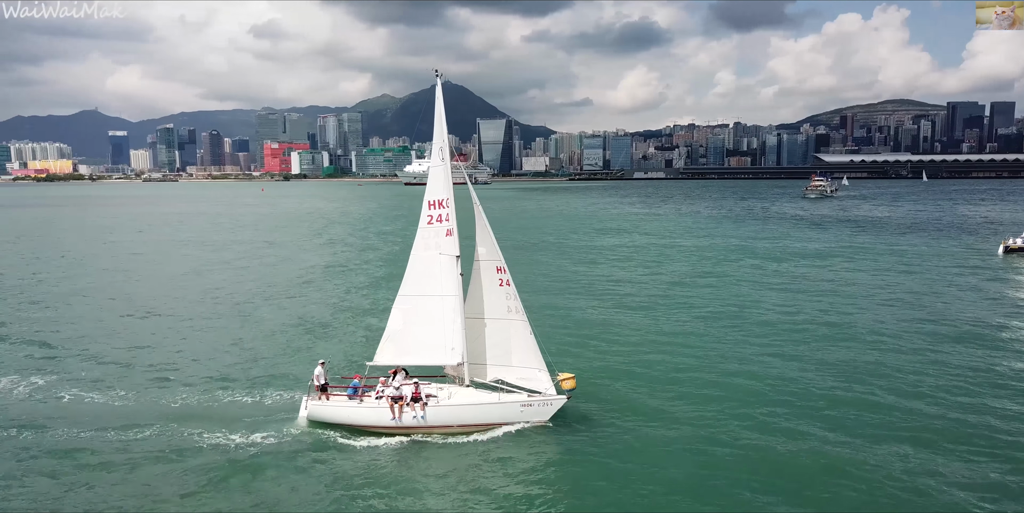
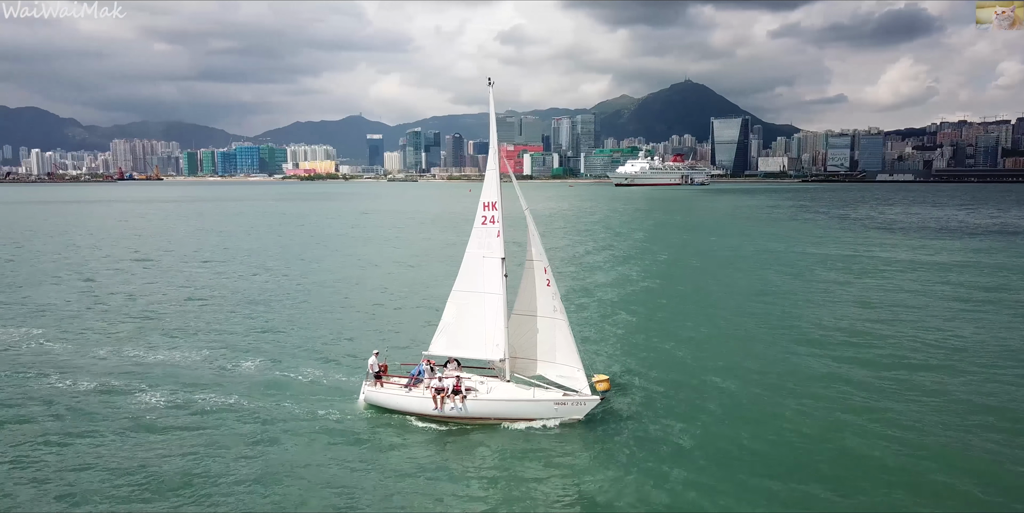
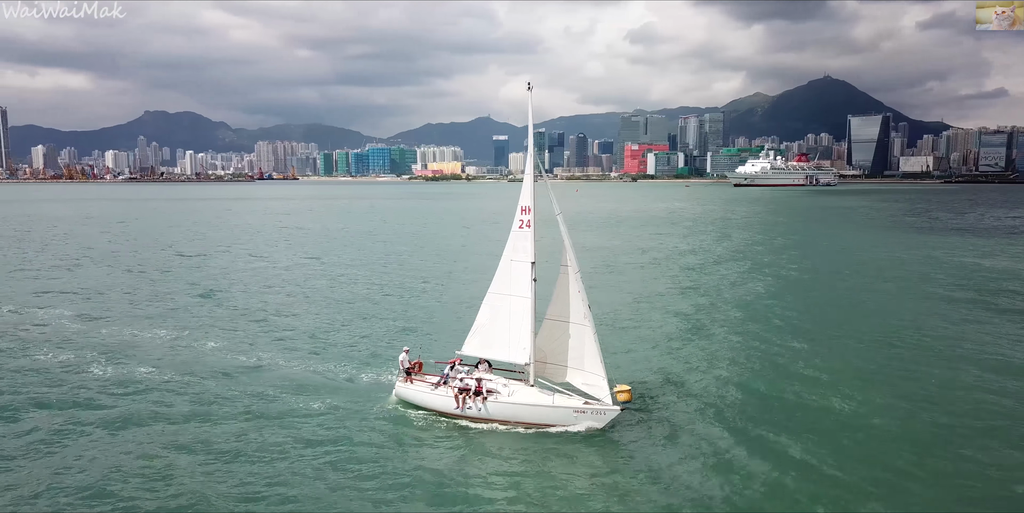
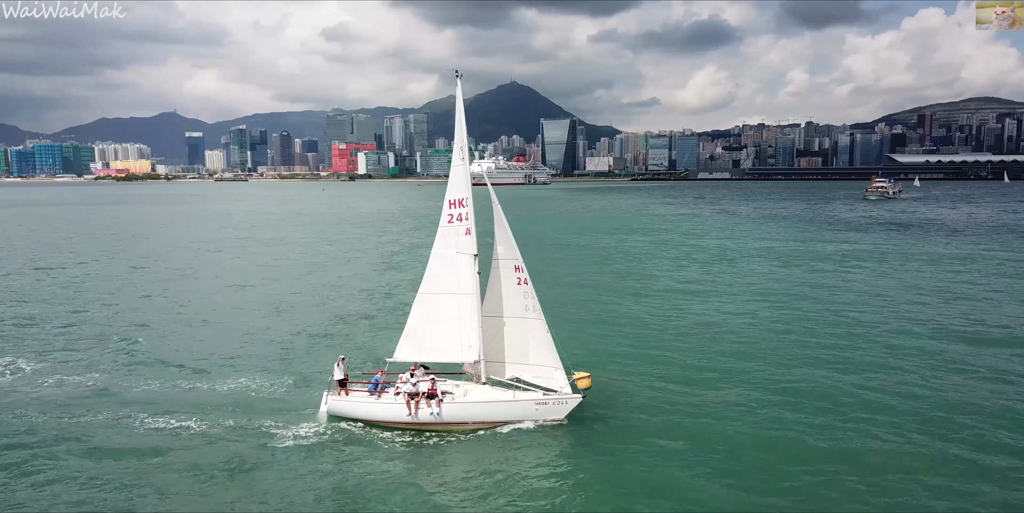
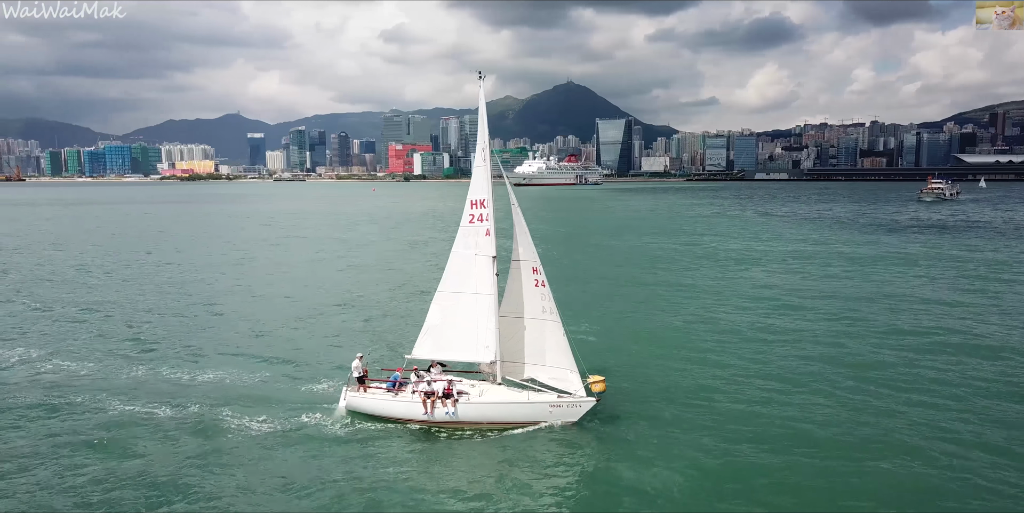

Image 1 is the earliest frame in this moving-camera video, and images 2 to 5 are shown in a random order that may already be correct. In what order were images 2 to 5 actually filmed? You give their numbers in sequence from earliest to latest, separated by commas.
4, 5, 2, 3
